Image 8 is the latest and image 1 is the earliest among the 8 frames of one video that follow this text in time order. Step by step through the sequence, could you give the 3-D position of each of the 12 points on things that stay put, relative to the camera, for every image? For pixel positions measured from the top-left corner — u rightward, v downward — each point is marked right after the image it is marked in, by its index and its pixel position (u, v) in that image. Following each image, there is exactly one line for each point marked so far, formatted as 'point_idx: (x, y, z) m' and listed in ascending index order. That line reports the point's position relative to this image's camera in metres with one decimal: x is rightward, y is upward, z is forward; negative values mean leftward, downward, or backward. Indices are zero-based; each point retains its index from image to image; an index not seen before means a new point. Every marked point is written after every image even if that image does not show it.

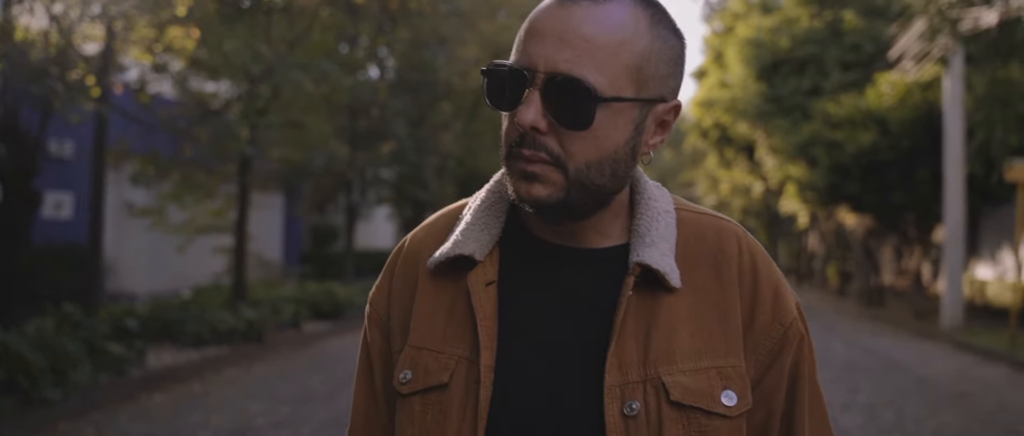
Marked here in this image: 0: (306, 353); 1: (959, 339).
0: (-2.6, -1.7, +13.2) m
1: (+7.1, -1.9, +16.5) m
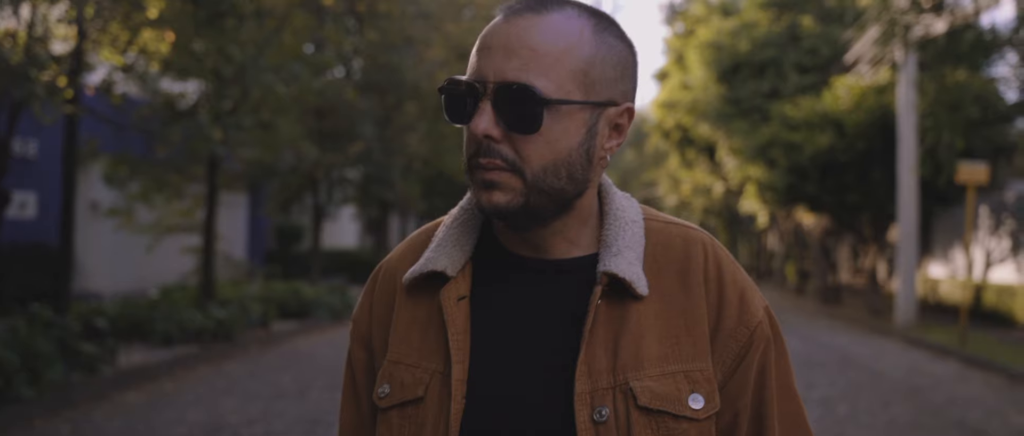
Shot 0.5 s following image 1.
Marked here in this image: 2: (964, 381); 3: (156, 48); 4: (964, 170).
0: (-3.0, -1.7, +13.4) m
1: (+6.5, -1.9, +17.0) m
2: (+5.3, -1.9, +12.3) m
3: (-3.9, +1.9, +11.5) m
4: (+6.6, +0.7, +15.3) m
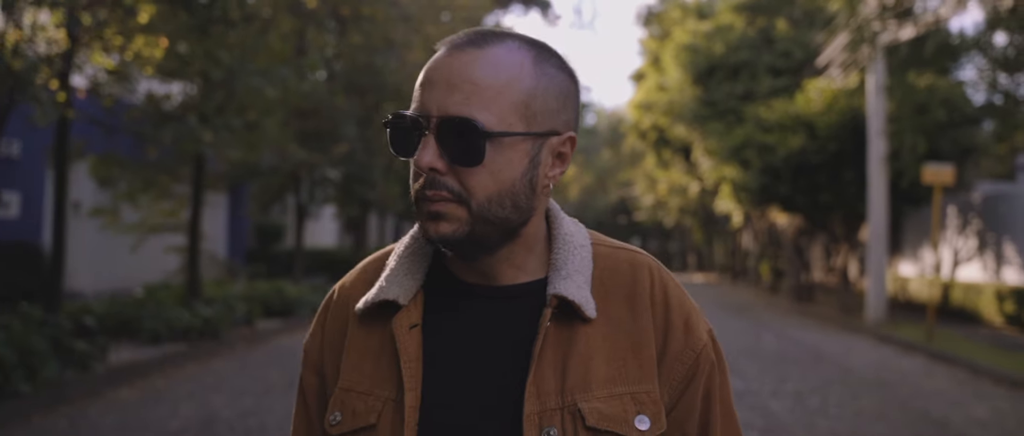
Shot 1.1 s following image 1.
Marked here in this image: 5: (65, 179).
0: (-3.3, -1.7, +13.6) m
1: (+6.2, -1.9, +17.5) m
2: (+5.1, -1.9, +12.8) m
3: (-4.1, +1.9, +11.7) m
4: (+6.3, +0.7, +15.7) m
5: (-4.7, +0.4, +11.0) m
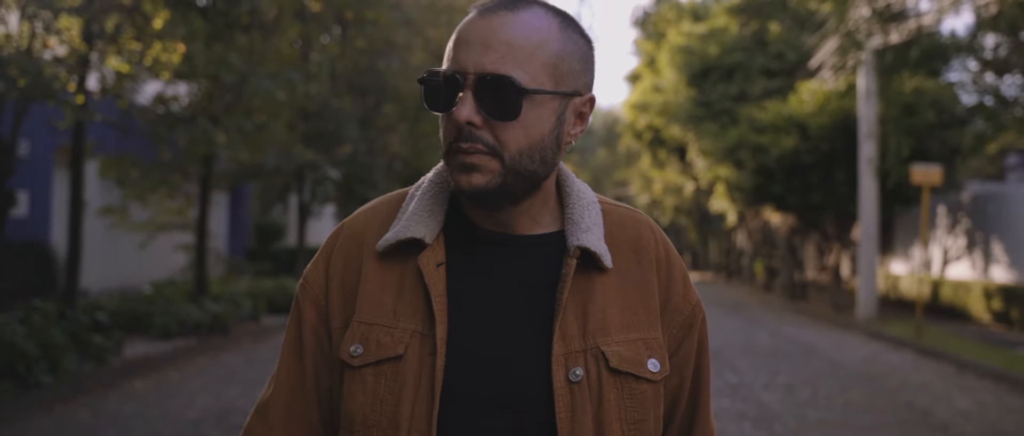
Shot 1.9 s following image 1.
0: (-3.3, -1.7, +14.0) m
1: (+6.2, -1.9, +17.9) m
2: (+5.1, -1.9, +13.2) m
3: (-4.1, +1.9, +12.1) m
4: (+6.3, +0.7, +16.2) m
5: (-4.7, +0.4, +11.4) m
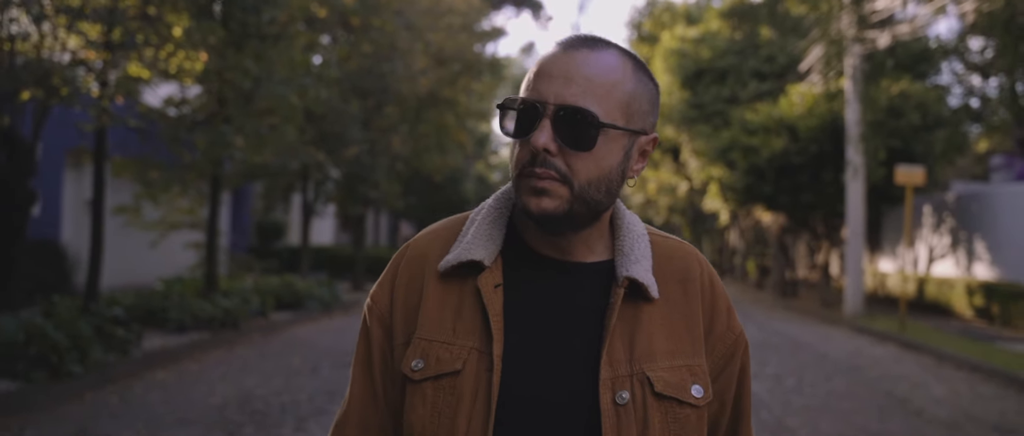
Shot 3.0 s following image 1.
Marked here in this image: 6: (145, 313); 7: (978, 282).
0: (-3.3, -1.7, +14.6) m
1: (+6.1, -1.9, +18.5) m
2: (+5.1, -1.9, +13.8) m
3: (-4.1, +1.9, +12.6) m
4: (+6.3, +0.7, +16.8) m
5: (-4.7, +0.5, +11.9) m
6: (-4.8, -1.3, +13.8) m
7: (+8.4, -1.2, +18.8) m
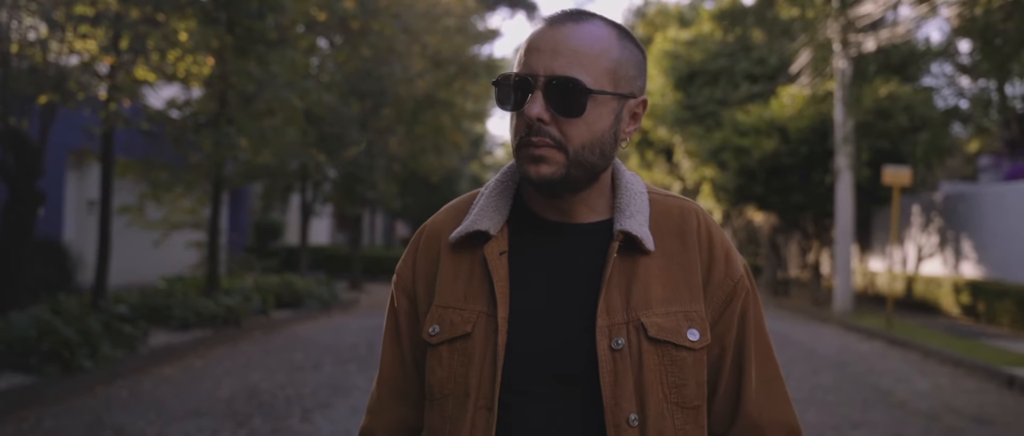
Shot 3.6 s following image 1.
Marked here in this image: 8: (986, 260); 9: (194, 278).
0: (-3.3, -1.7, +14.9) m
1: (+6.1, -1.9, +18.9) m
2: (+5.0, -1.9, +14.2) m
3: (-4.1, +1.9, +12.9) m
4: (+6.2, +0.8, +17.2) m
5: (-4.7, +0.5, +12.2) m
6: (-4.9, -1.3, +14.1) m
7: (+8.3, -1.2, +19.2) m
8: (+9.0, -0.8, +19.8) m
9: (-5.1, -1.0, +16.8) m
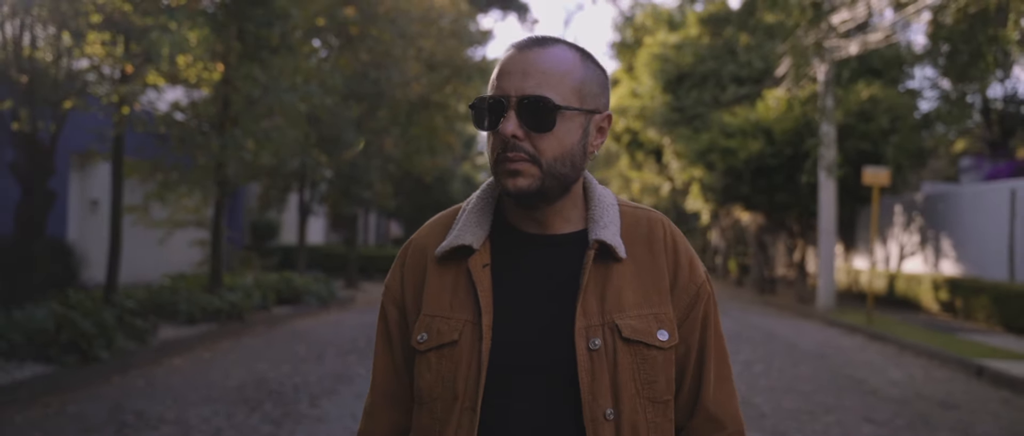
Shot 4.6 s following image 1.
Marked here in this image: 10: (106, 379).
0: (-3.4, -1.7, +15.4) m
1: (+5.9, -1.9, +19.5) m
2: (+5.0, -1.9, +14.8) m
3: (-4.2, +1.9, +13.5) m
4: (+6.1, +0.8, +17.8) m
5: (-4.8, +0.5, +12.8) m
6: (-5.0, -1.2, +14.6) m
7: (+8.2, -1.1, +19.9) m
8: (+8.9, -0.8, +20.4) m
9: (-5.2, -1.0, +17.3) m
10: (-4.0, -1.6, +10.3) m
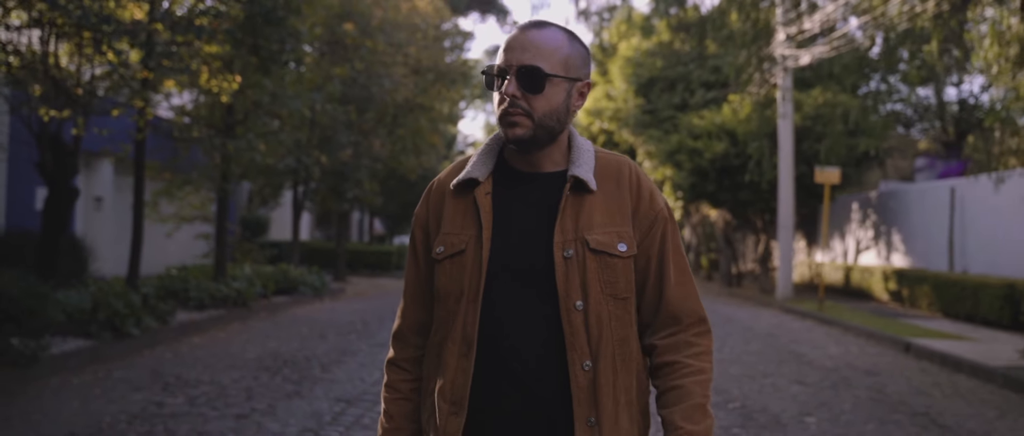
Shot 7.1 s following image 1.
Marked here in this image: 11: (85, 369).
0: (-3.7, -1.6, +16.9) m
1: (+5.6, -1.8, +21.1) m
2: (+4.7, -1.8, +16.3) m
3: (-4.4, +2.0, +14.9) m
4: (+5.8, +0.9, +19.4) m
5: (-5.0, +0.6, +14.1) m
6: (-5.3, -1.2, +16.0) m
7: (+7.8, -1.0, +21.5) m
8: (+8.5, -0.7, +22.1) m
9: (-5.6, -0.9, +18.7) m
10: (-4.2, -1.5, +11.7) m
11: (-4.2, -1.5, +10.4) m
